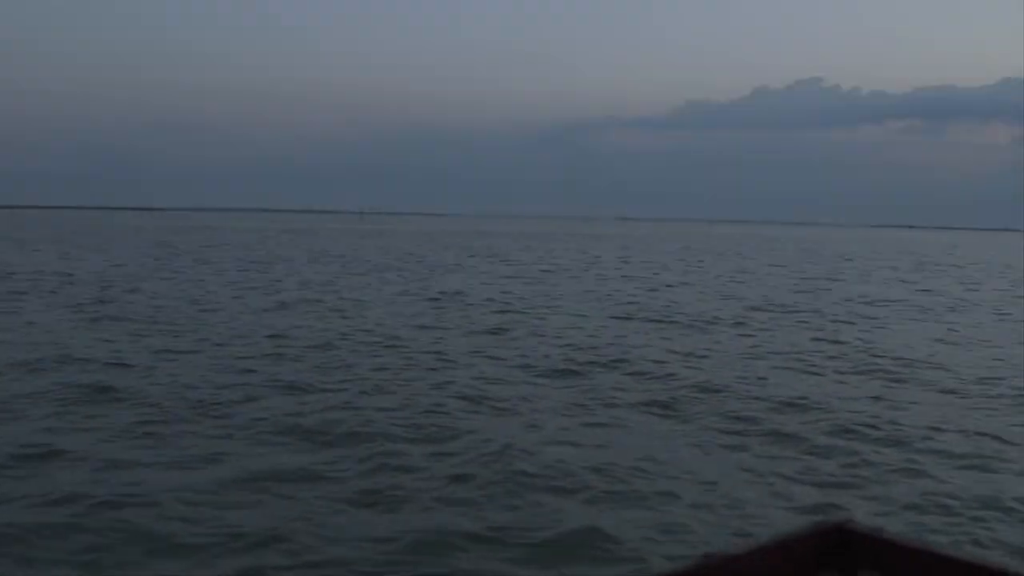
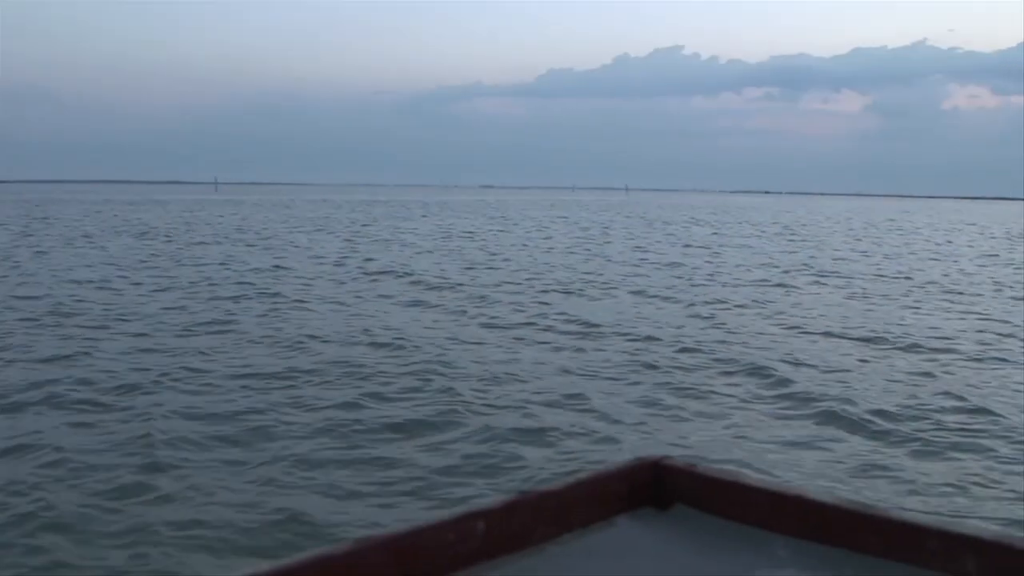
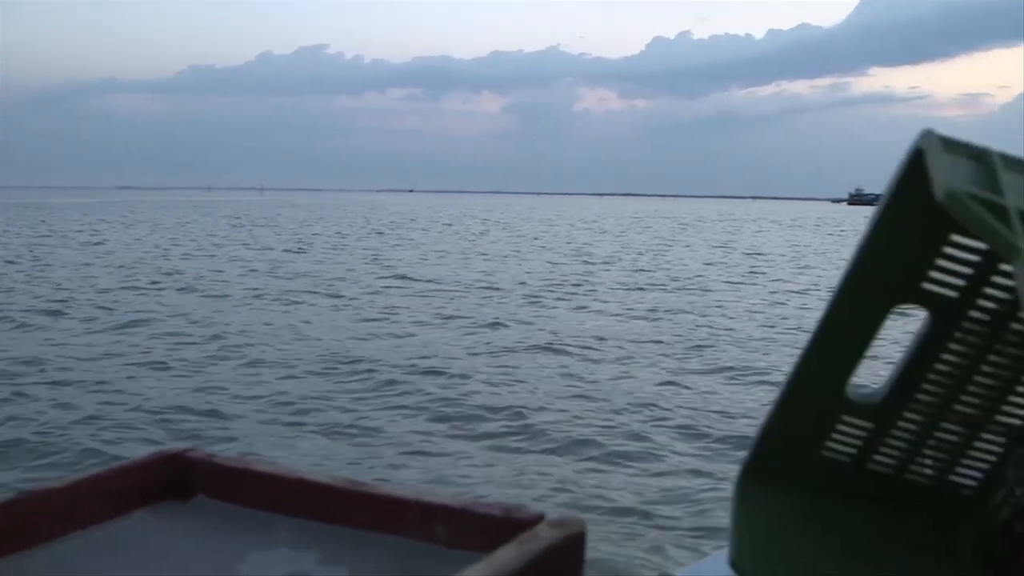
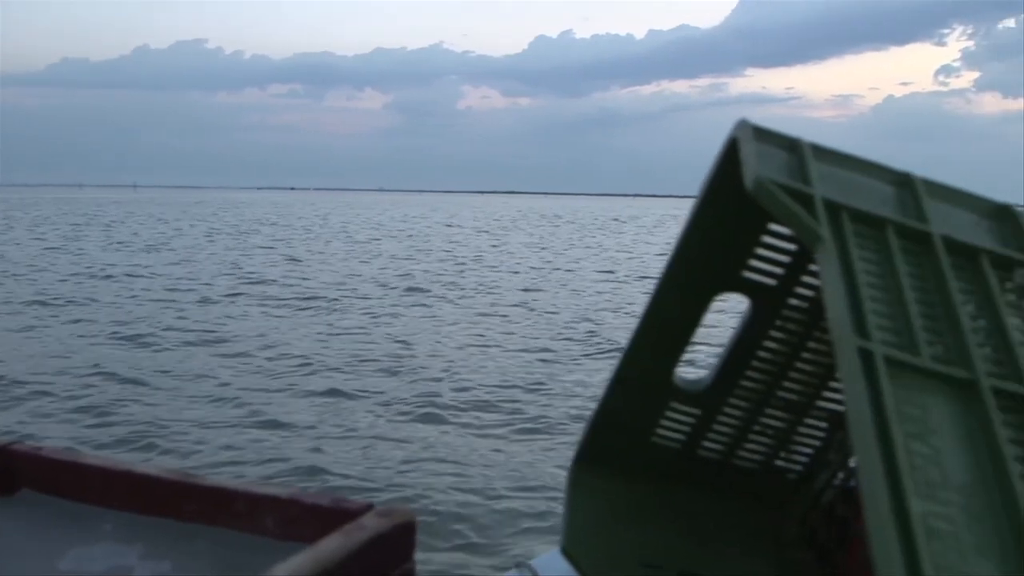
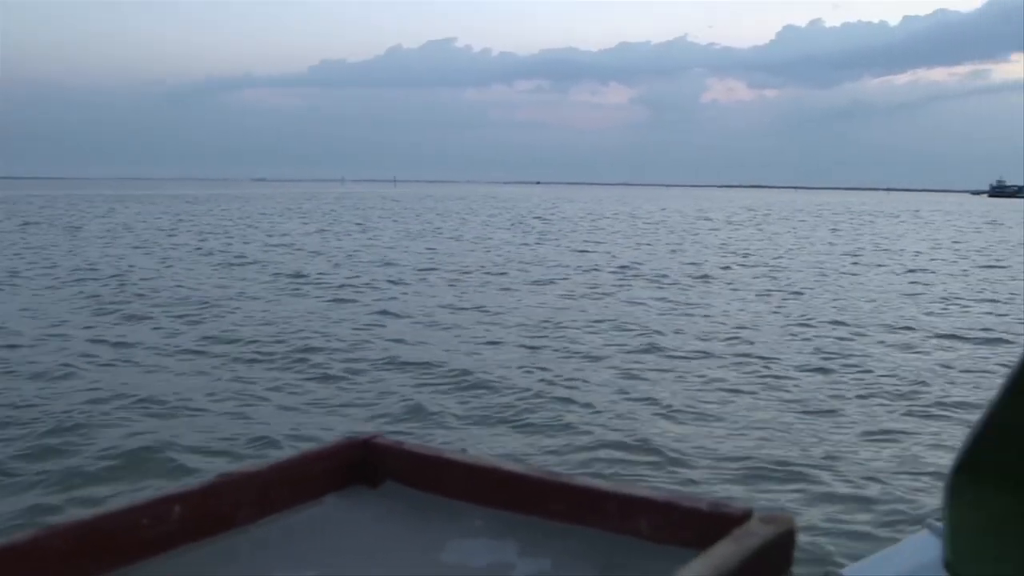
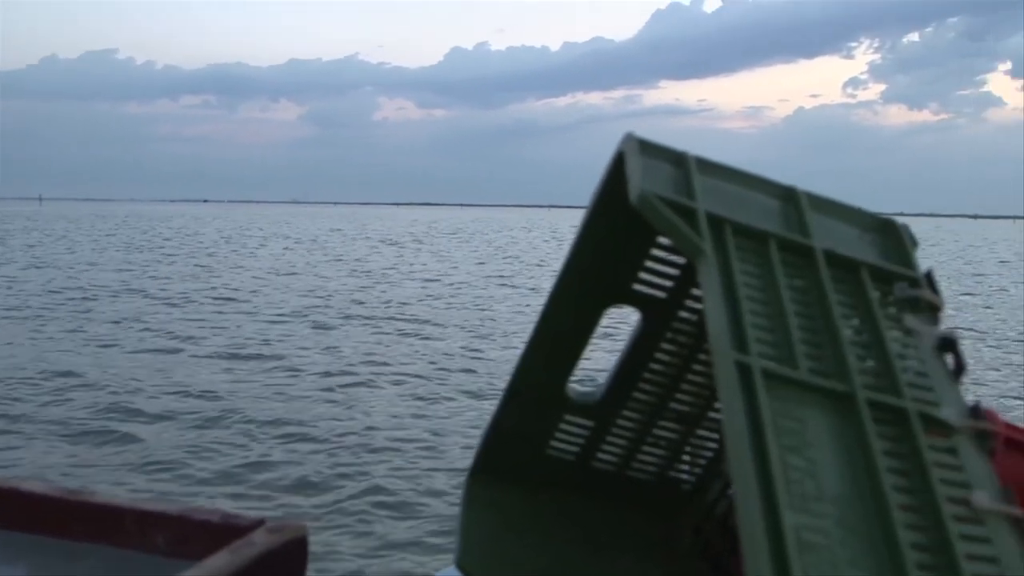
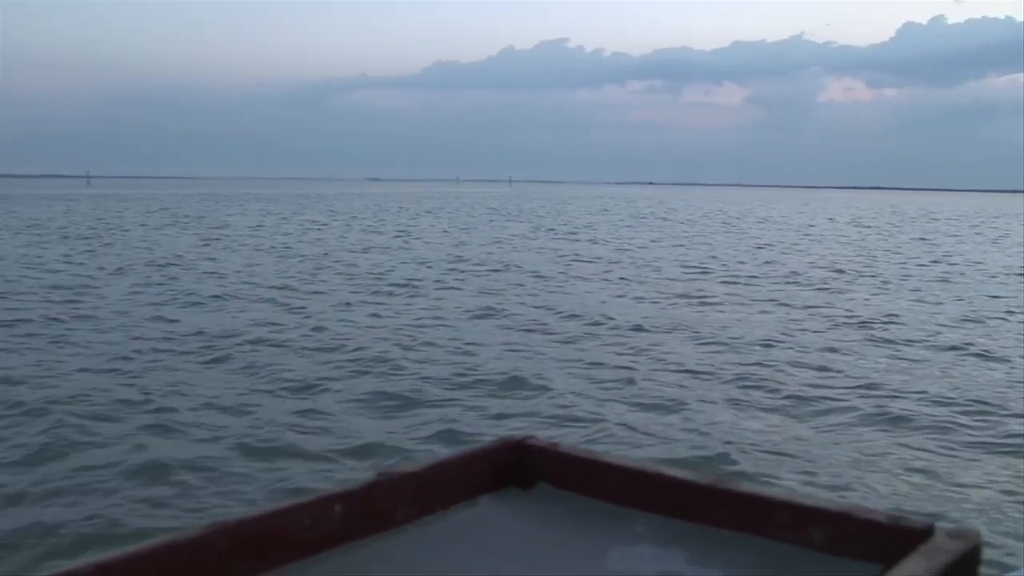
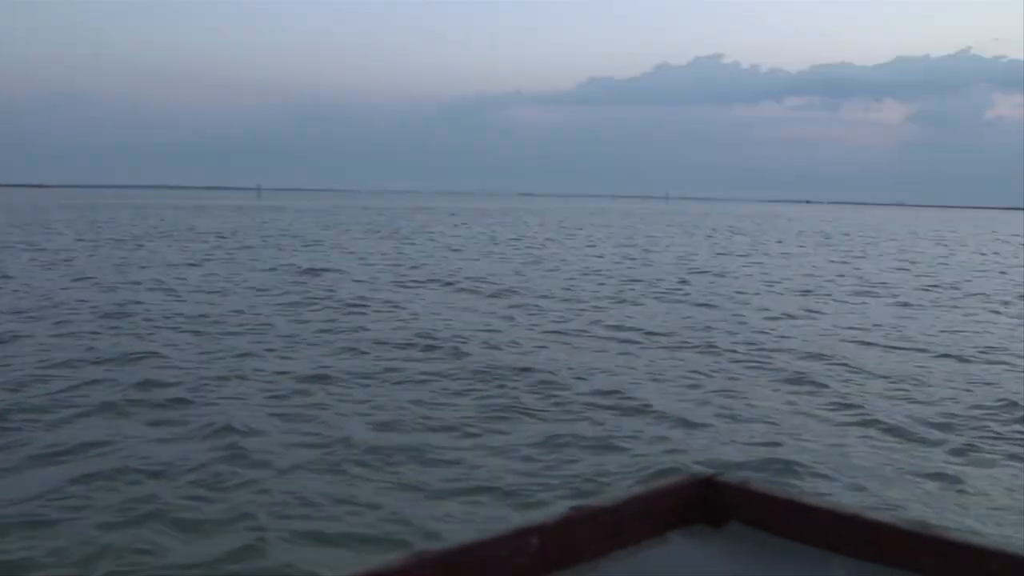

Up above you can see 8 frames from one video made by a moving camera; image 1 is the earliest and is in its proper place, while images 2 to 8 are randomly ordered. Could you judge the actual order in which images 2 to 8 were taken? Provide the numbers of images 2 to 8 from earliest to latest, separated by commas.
8, 2, 7, 5, 3, 4, 6
